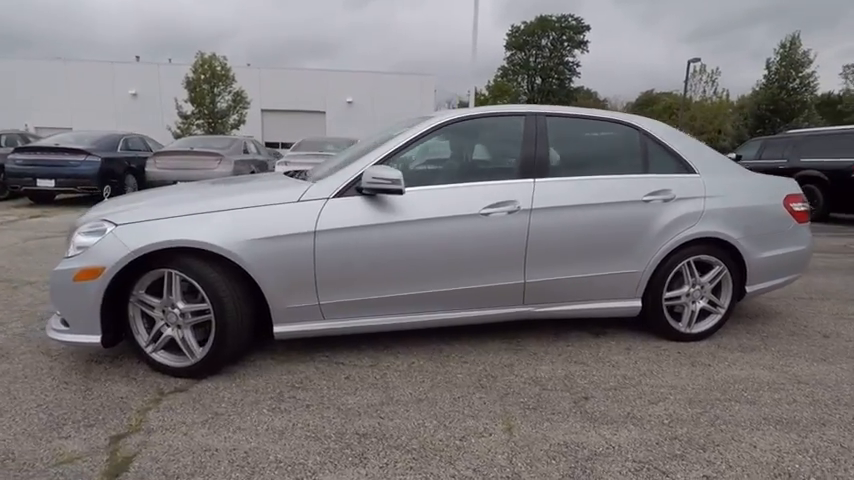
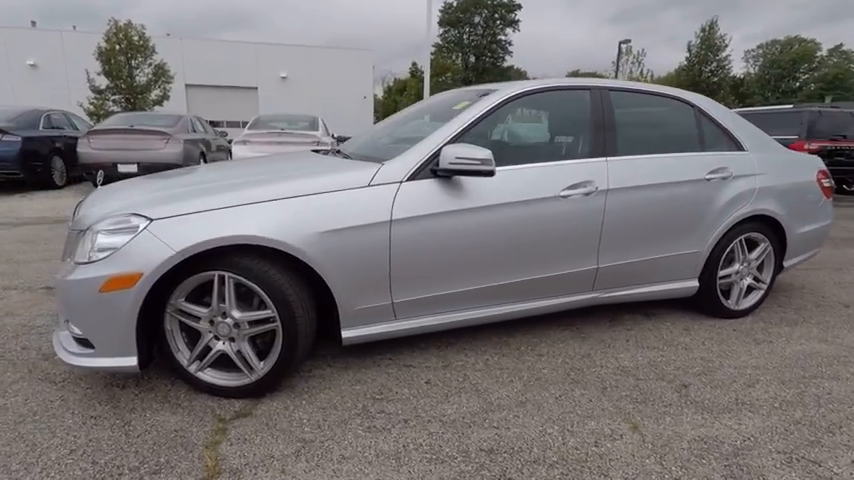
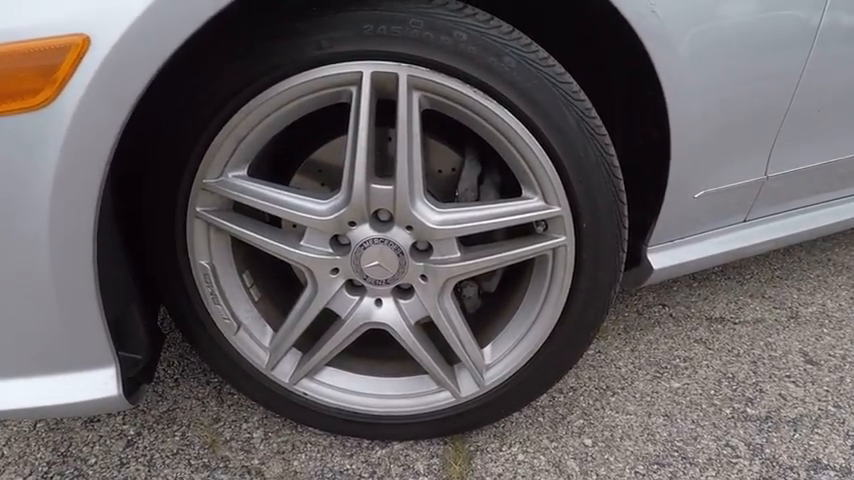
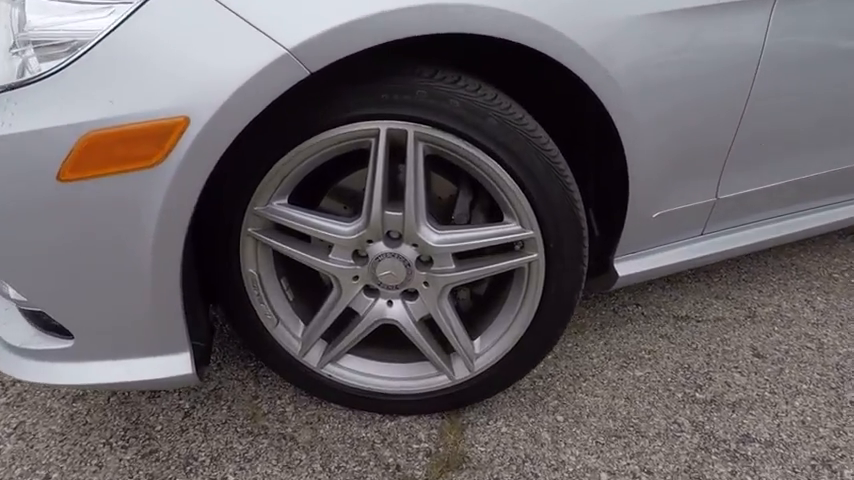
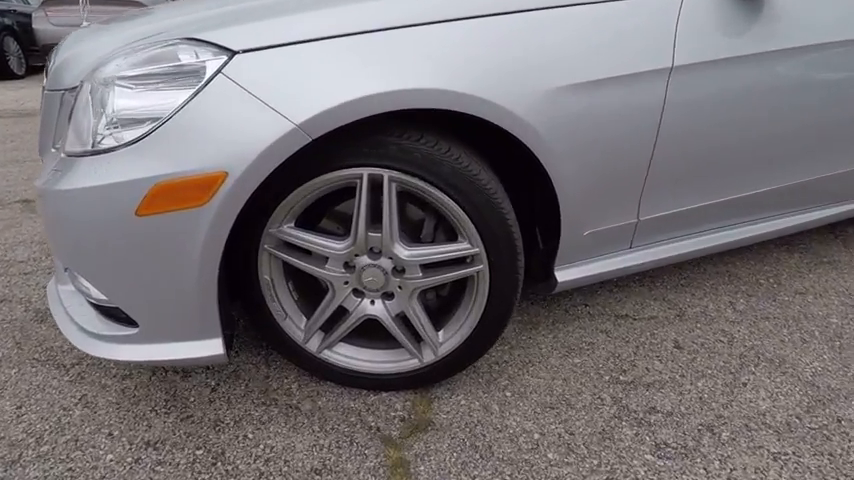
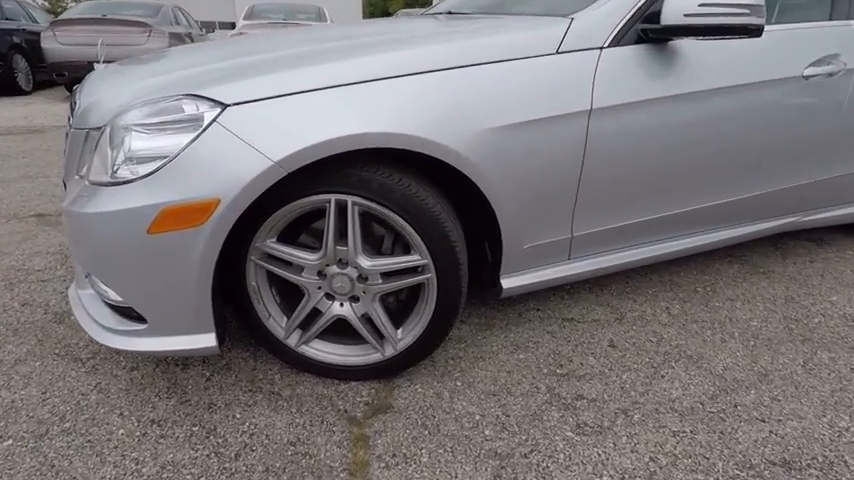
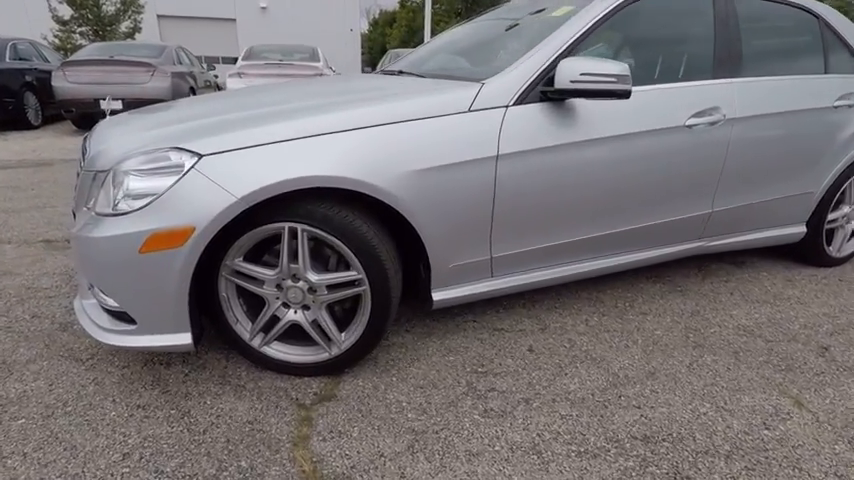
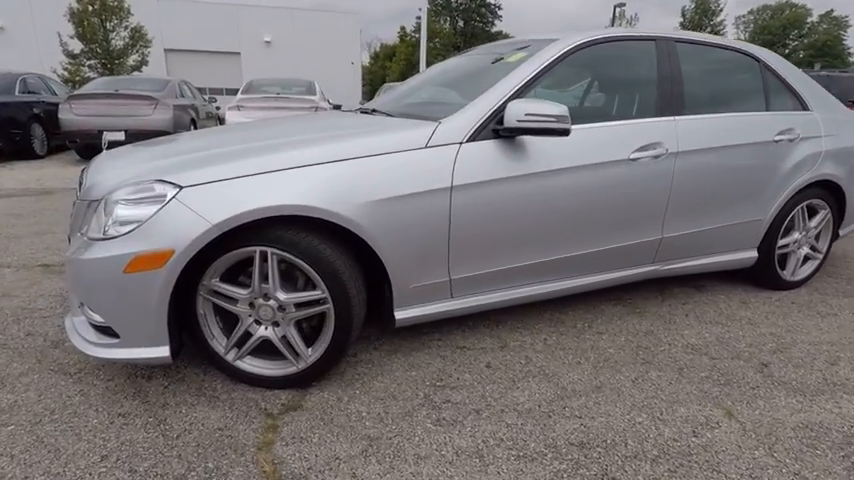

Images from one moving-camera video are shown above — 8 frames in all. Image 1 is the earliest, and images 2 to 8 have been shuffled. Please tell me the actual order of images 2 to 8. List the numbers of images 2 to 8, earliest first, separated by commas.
2, 8, 7, 6, 5, 4, 3
